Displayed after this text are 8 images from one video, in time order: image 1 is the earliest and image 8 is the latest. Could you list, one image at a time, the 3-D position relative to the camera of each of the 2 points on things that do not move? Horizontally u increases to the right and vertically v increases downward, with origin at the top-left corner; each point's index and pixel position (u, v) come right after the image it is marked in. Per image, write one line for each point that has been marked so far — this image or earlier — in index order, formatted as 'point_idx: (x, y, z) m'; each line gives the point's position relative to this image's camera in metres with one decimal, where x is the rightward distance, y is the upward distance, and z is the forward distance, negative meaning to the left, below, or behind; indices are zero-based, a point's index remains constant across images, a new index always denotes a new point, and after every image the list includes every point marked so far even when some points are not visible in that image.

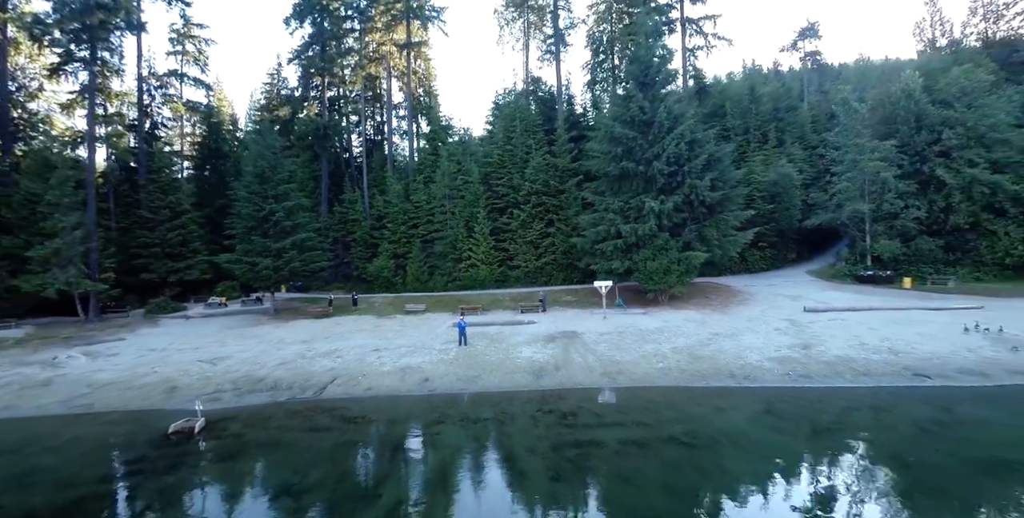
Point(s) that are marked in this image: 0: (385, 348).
0: (-4.1, -2.9, +16.0) m
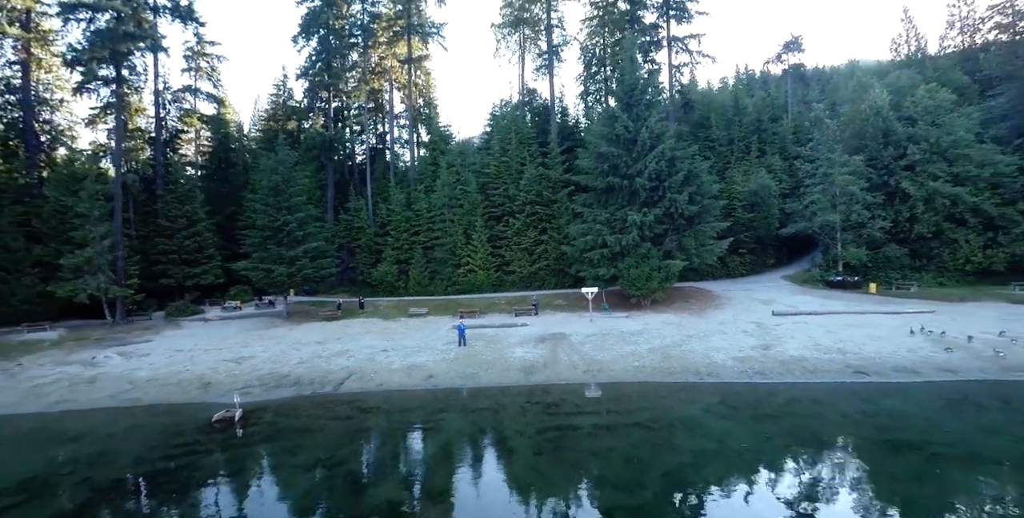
0: (-4.4, -3.2, +17.7) m
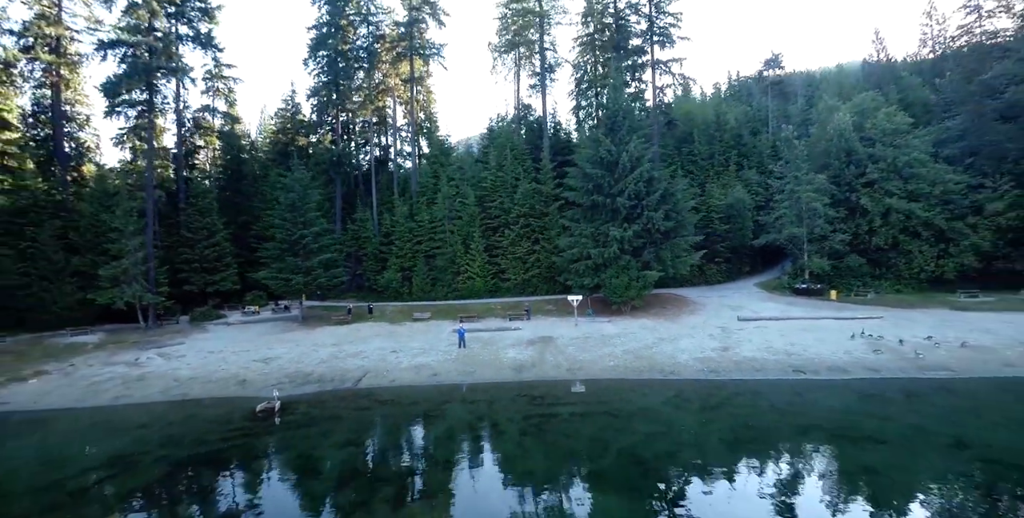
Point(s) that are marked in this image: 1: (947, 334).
0: (-4.6, -3.7, +20.1) m
1: (+16.8, -2.9, +18.7) m
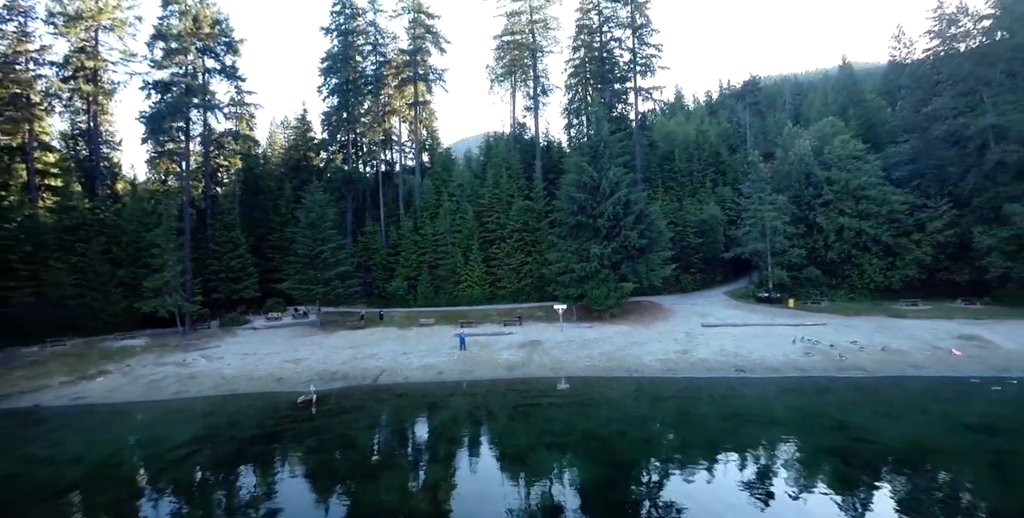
0: (-4.9, -4.5, +23.3) m
1: (+16.5, -3.6, +22.0) m
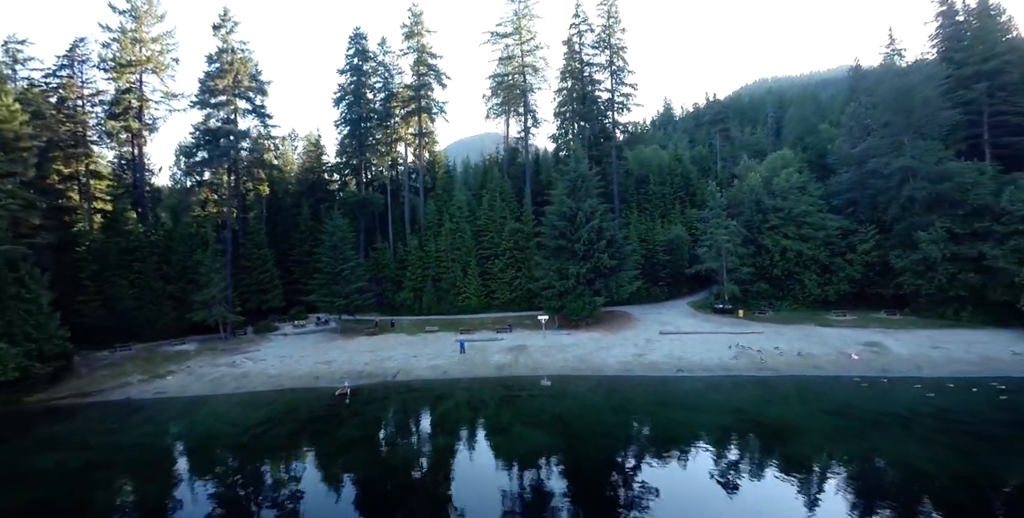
0: (-5.5, -5.6, +28.4) m
1: (+15.9, -4.8, +27.2) m
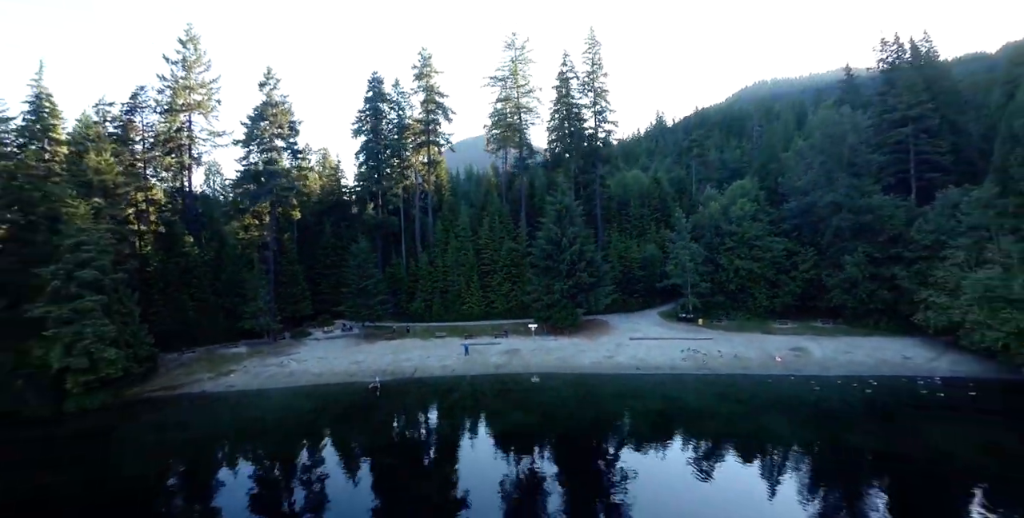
0: (-5.9, -7.0, +34.9) m
1: (+15.6, -6.2, +33.6) m
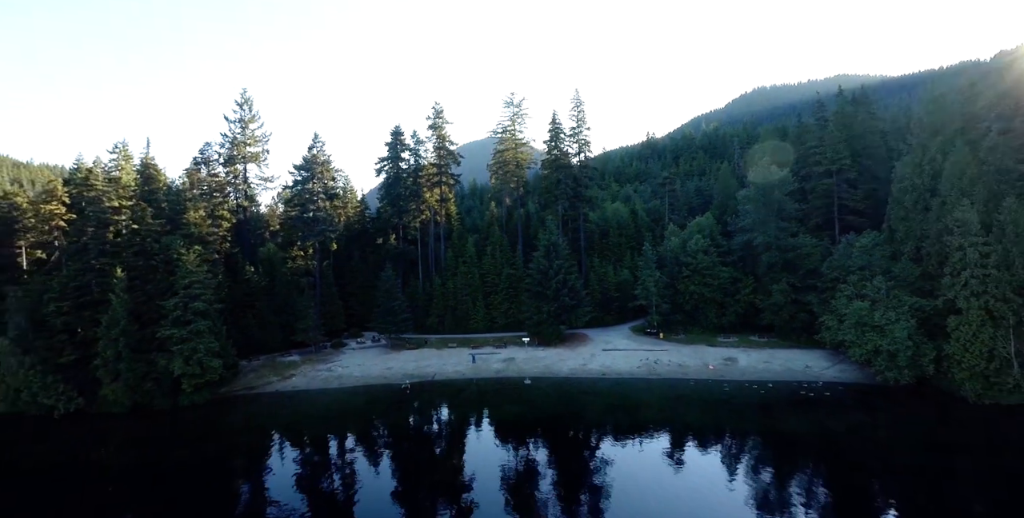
0: (-6.1, -9.7, +44.8) m
1: (+15.3, -8.9, +43.3) m
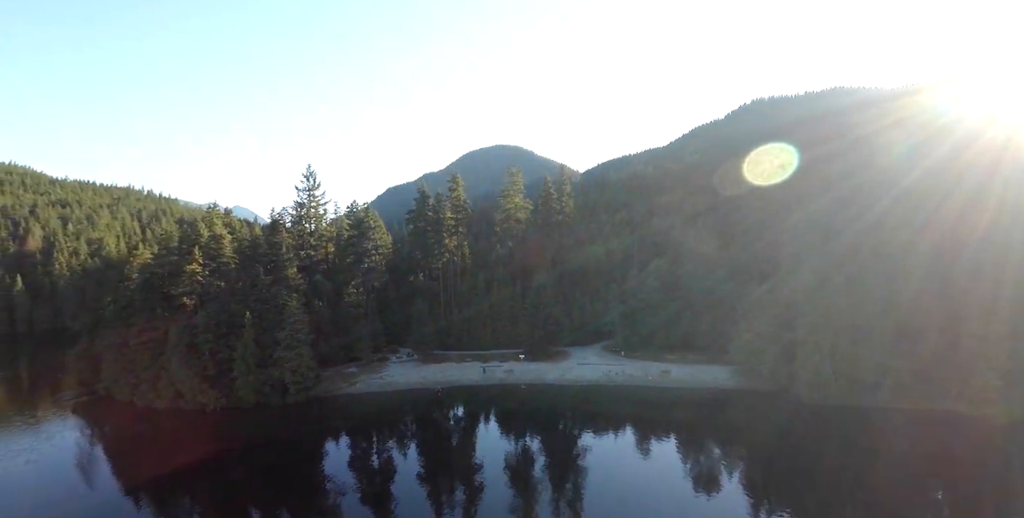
0: (-6.2, -14.9, +62.5) m
1: (+15.2, -14.1, +60.8) m
